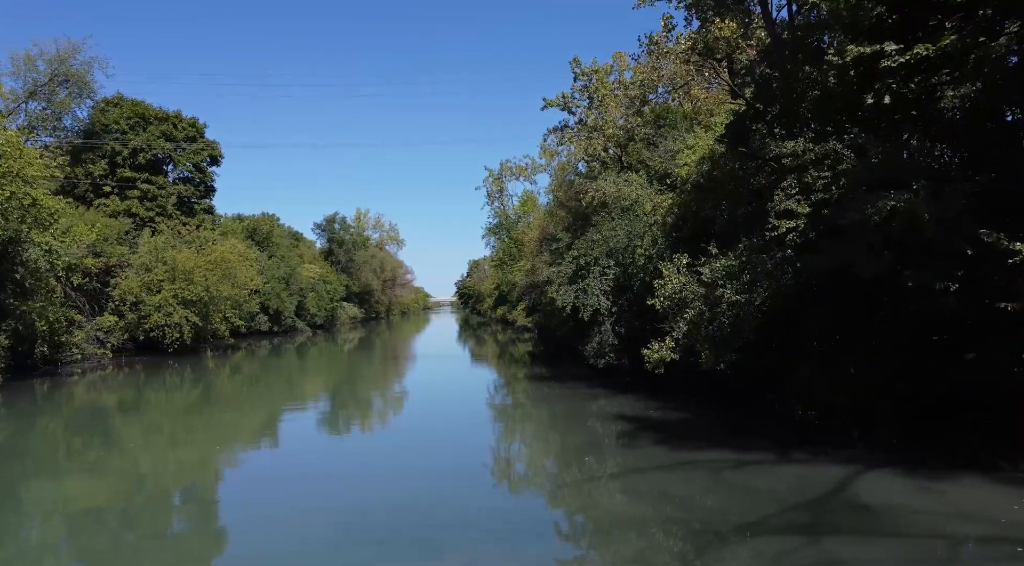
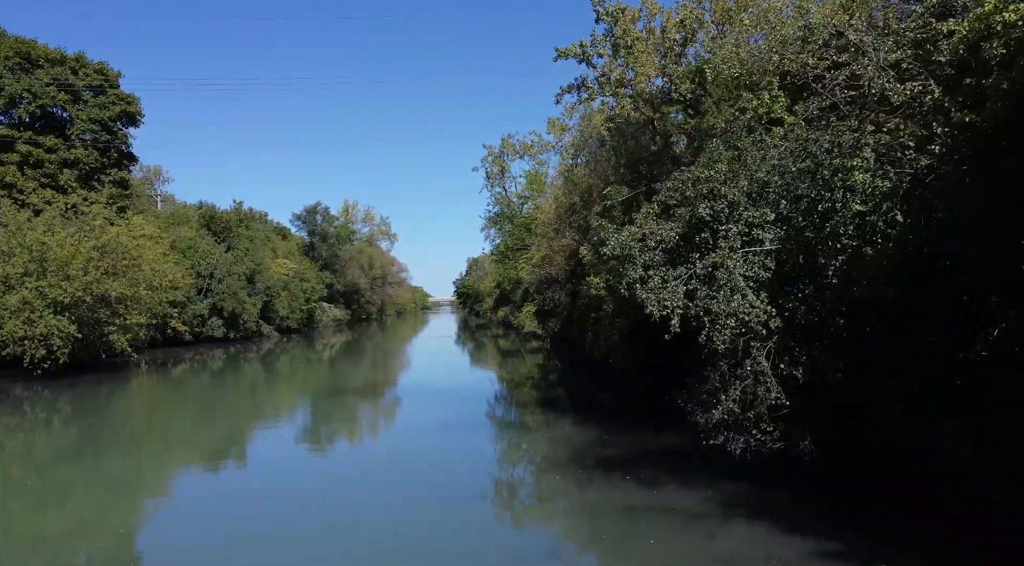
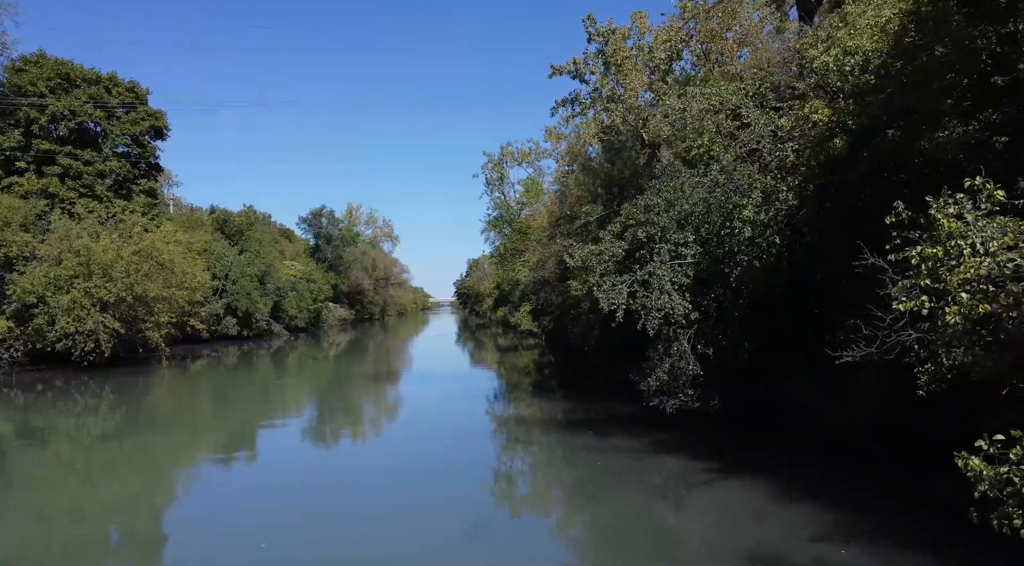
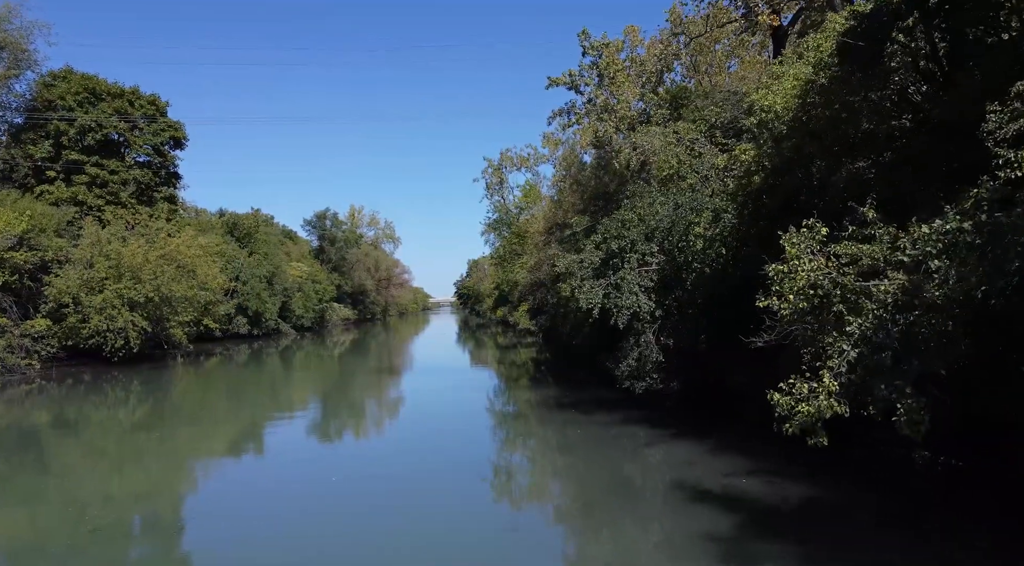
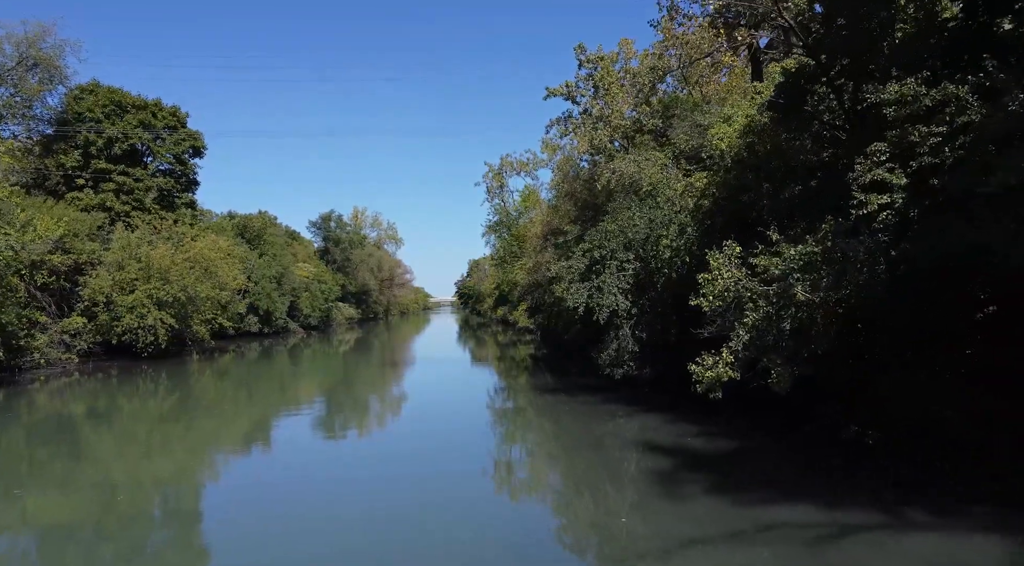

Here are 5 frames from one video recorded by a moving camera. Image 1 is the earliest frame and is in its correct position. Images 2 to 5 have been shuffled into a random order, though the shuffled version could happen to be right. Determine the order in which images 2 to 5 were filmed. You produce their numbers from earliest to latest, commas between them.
5, 4, 3, 2
